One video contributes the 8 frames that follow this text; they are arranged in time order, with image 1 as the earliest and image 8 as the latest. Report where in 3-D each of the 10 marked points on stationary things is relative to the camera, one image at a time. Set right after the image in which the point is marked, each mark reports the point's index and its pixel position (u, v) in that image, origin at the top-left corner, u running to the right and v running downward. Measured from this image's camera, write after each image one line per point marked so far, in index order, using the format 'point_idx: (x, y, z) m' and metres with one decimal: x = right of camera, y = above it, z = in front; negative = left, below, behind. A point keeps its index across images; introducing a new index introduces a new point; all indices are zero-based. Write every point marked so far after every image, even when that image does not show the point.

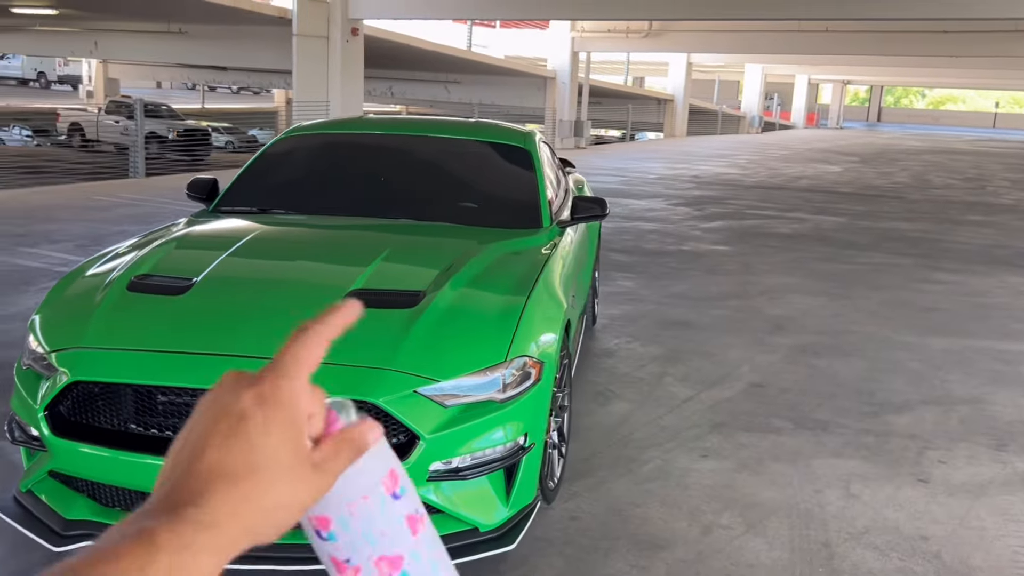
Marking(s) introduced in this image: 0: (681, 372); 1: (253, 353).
0: (+0.9, -0.5, +5.0) m
1: (-0.7, -0.2, +2.6) m
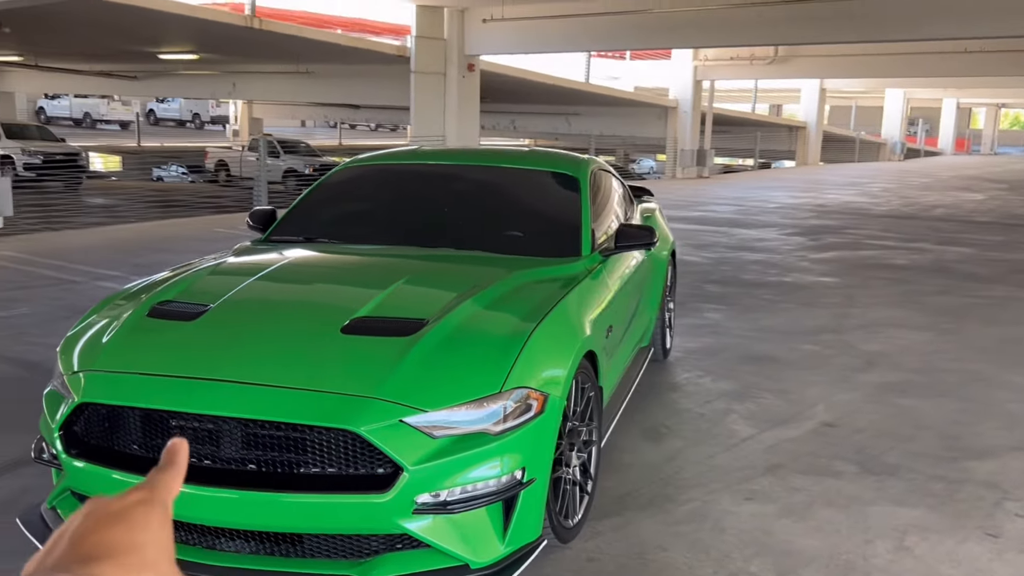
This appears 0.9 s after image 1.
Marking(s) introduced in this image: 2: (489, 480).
0: (+1.2, -0.6, +4.7) m
1: (-0.8, -0.3, +2.7) m
2: (-0.1, -0.6, +2.7) m
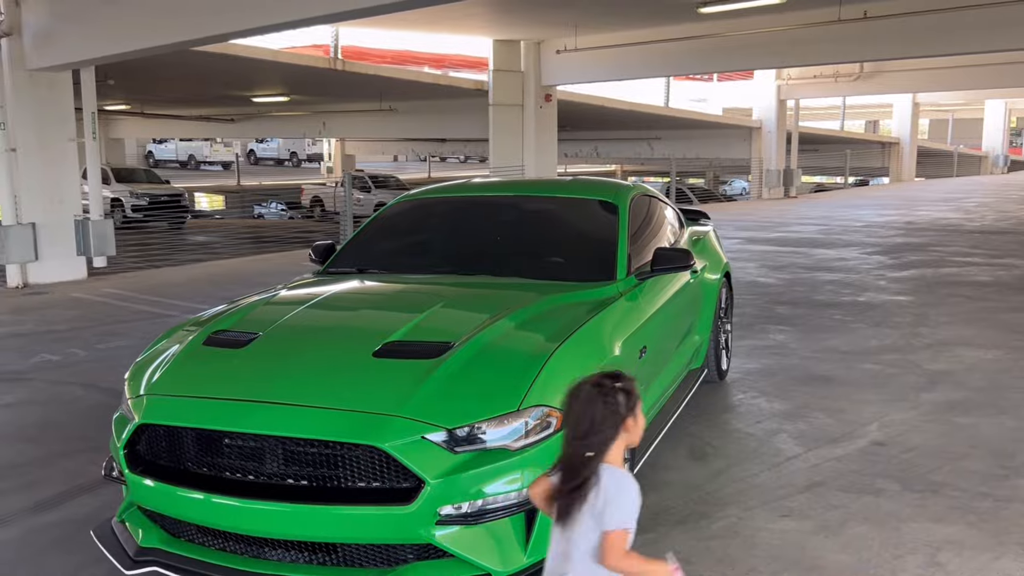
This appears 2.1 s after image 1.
0: (+1.4, -0.7, +4.7) m
1: (-0.7, -0.3, +2.9) m
2: (0.0, -0.6, +2.8) m
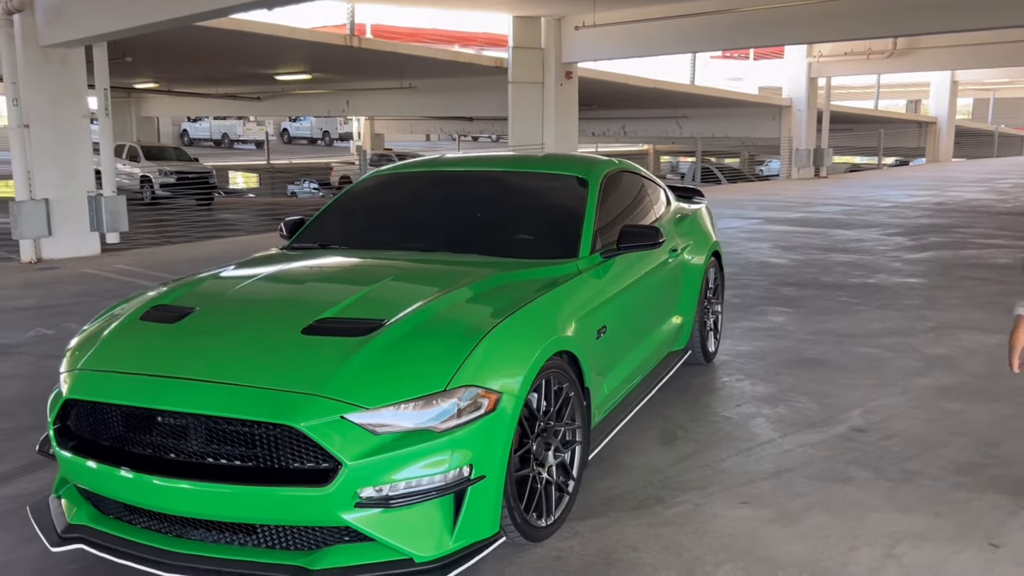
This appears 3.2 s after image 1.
0: (+1.3, -0.6, +4.6) m
1: (-0.9, -0.3, +2.8) m
2: (-0.2, -0.6, +2.7) m
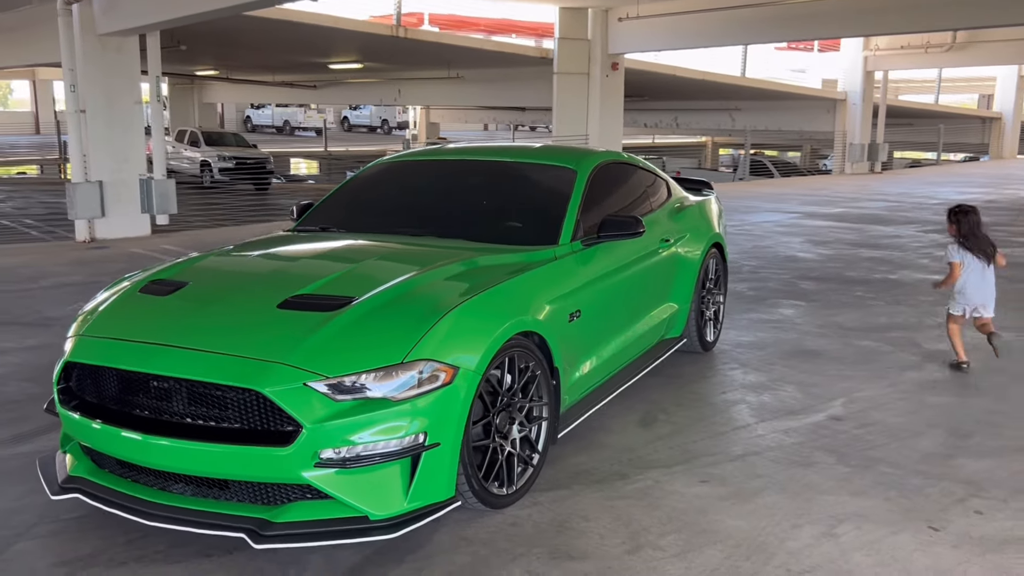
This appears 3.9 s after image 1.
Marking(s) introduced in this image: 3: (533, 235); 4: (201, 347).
0: (+1.2, -0.6, +4.7) m
1: (-1.1, -0.2, +3.1) m
2: (-0.4, -0.5, +3.0) m
3: (+0.1, +0.2, +4.3) m
4: (-1.0, -0.2, +3.1) m
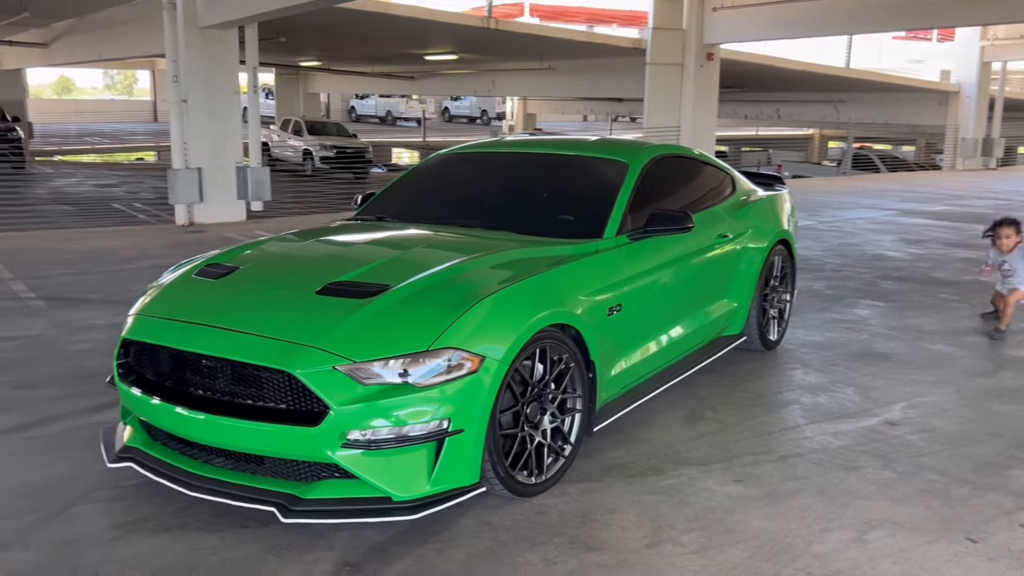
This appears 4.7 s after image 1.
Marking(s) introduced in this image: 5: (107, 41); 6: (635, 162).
0: (+1.5, -0.6, +4.6) m
1: (-1.0, -0.1, +3.3) m
2: (-0.3, -0.5, +3.1) m
3: (+0.3, +0.3, +4.3) m
4: (-0.9, -0.1, +3.2) m
5: (-8.3, +5.1, +19.3) m
6: (+0.6, +0.6, +4.7) m
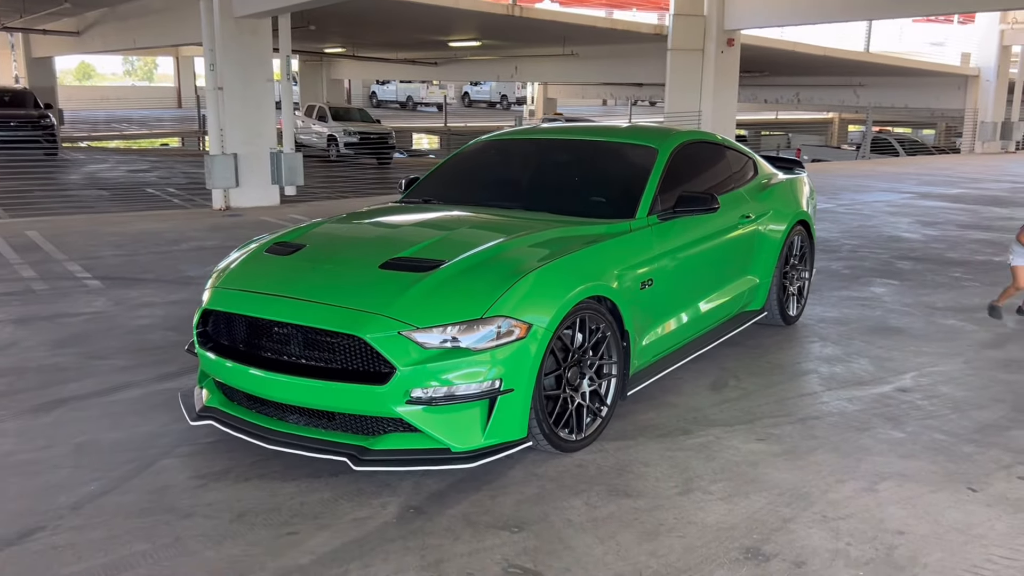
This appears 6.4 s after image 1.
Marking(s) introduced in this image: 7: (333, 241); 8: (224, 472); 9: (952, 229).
0: (+1.7, -0.4, +4.9) m
1: (-0.8, 0.0, +3.6) m
2: (-0.2, -0.4, +3.4) m
3: (+0.5, +0.4, +4.6) m
4: (-0.8, 0.0, +3.6) m
5: (-7.9, +5.4, +19.7) m
6: (+0.8, +0.7, +5.0) m
7: (-0.8, +0.2, +4.2) m
8: (-1.1, -0.7, +3.7) m
9: (+4.6, +0.6, +9.8) m
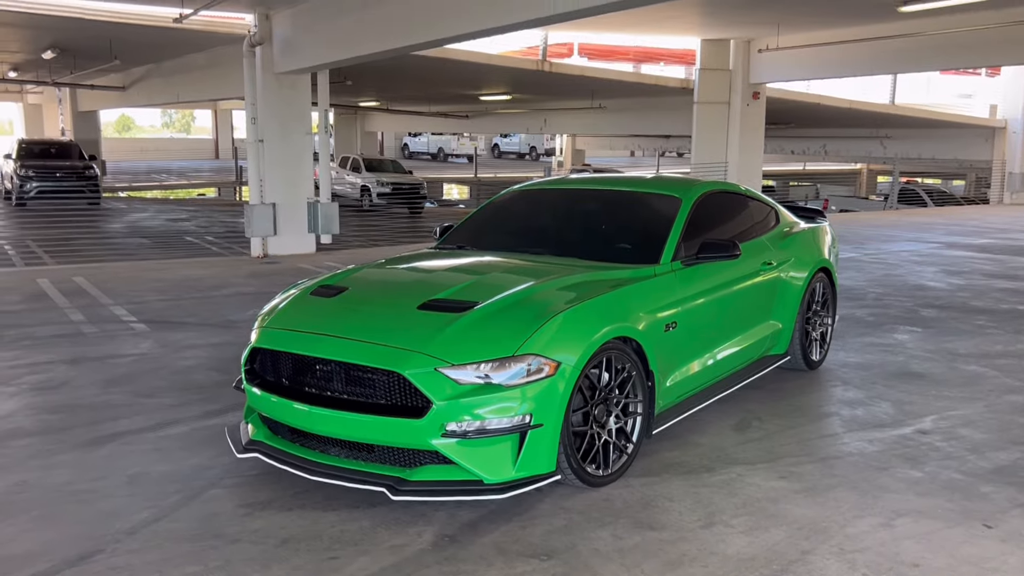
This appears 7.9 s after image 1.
0: (+1.8, -0.7, +5.1) m
1: (-0.7, -0.2, +3.9) m
2: (0.0, -0.5, +3.6) m
3: (+0.7, +0.2, +4.8) m
4: (-0.6, -0.2, +3.8) m
5: (-7.2, +4.4, +20.4) m
6: (+1.0, +0.5, +5.2) m
7: (-0.7, 0.0, +4.5) m
8: (-1.0, -0.9, +3.9) m
9: (+4.9, +0.1, +9.9) m
